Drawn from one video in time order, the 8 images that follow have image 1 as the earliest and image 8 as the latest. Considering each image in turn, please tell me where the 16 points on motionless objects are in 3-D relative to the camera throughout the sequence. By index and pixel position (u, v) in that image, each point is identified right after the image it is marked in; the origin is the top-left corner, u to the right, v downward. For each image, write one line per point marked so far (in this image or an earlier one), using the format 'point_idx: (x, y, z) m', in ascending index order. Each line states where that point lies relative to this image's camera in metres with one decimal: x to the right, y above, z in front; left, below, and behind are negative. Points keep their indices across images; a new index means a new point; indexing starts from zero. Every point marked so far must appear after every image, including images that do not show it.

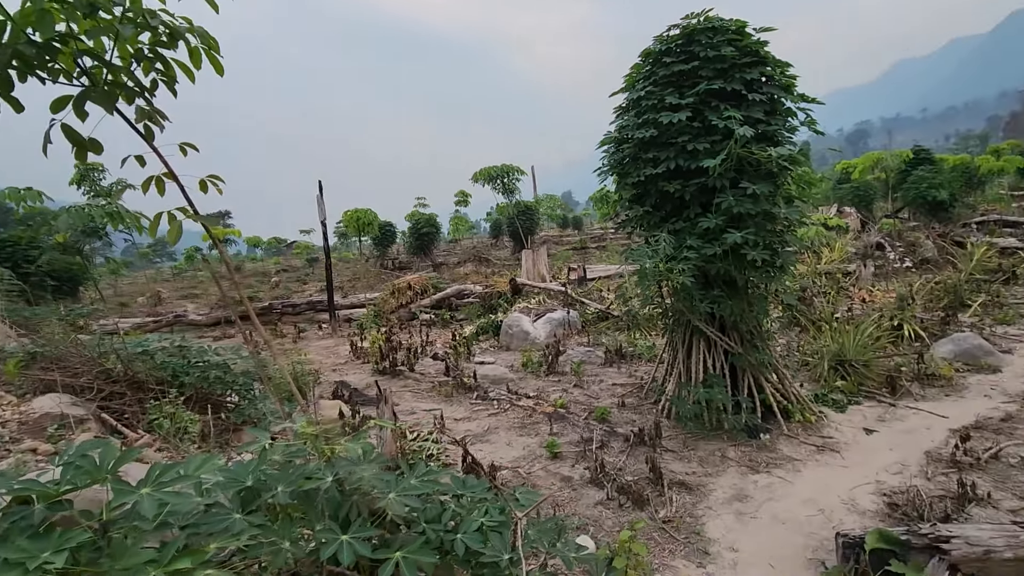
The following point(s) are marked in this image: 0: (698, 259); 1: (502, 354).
0: (+1.1, +0.2, +3.0) m
1: (-0.1, -0.7, +5.9) m
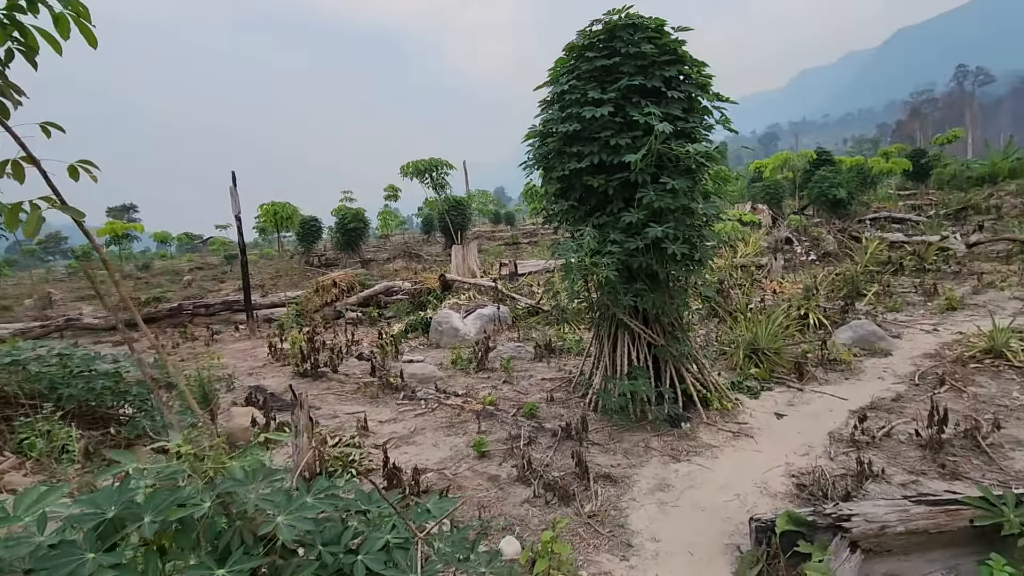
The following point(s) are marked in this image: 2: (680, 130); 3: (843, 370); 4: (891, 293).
0: (+0.6, +0.2, +3.1) m
1: (-0.9, -0.7, +5.7) m
2: (+1.0, +1.0, +3.2) m
3: (+2.5, -0.6, +4.0) m
4: (+4.6, -0.1, +6.4) m
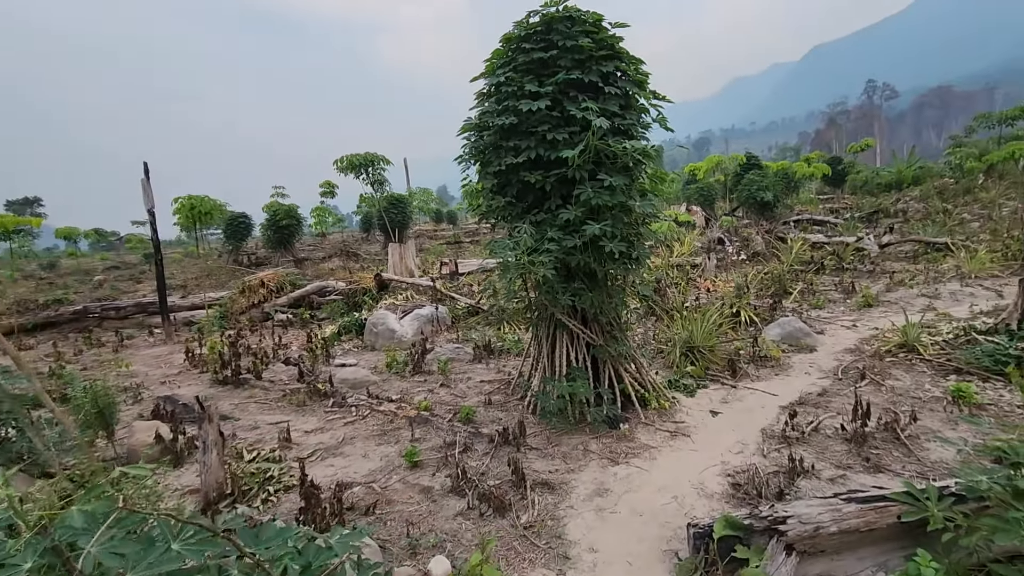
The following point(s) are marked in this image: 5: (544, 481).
0: (+0.3, +0.2, +3.0) m
1: (-1.5, -0.7, +5.5) m
2: (+0.6, +1.0, +3.2) m
3: (+2.1, -0.6, +4.1) m
4: (+3.9, 0.0, +6.7) m
5: (+0.2, -0.9, +2.5) m
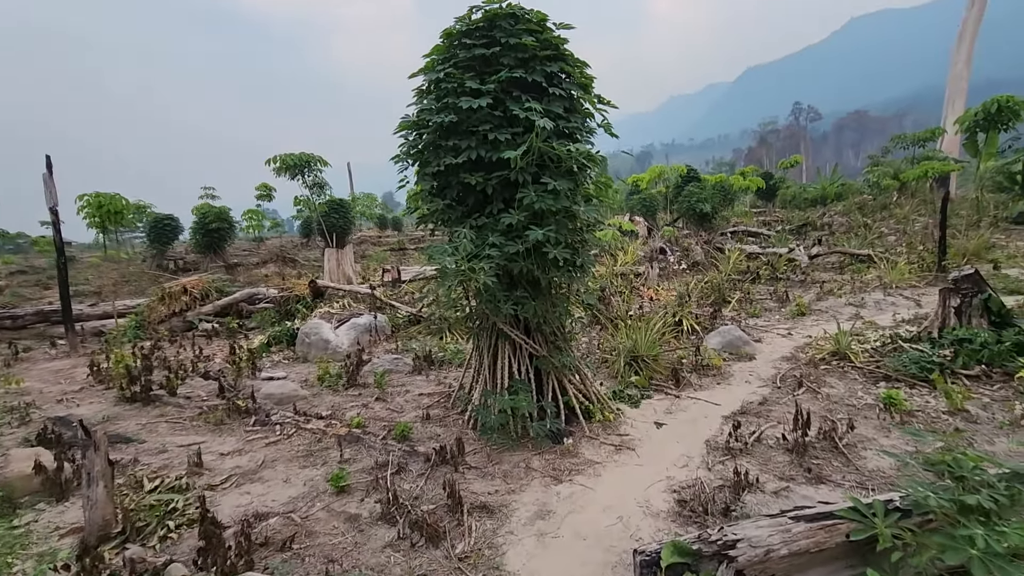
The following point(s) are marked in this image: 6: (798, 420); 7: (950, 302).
0: (-0.1, +0.2, +2.8) m
1: (-2.1, -0.8, +5.1) m
2: (+0.3, +0.9, +3.1) m
3: (+1.6, -0.7, +4.1) m
4: (+3.1, -0.2, +6.9) m
5: (-0.1, -1.0, +2.3) m
6: (+1.5, -0.7, +2.8) m
7: (+3.3, -0.1, +3.9) m
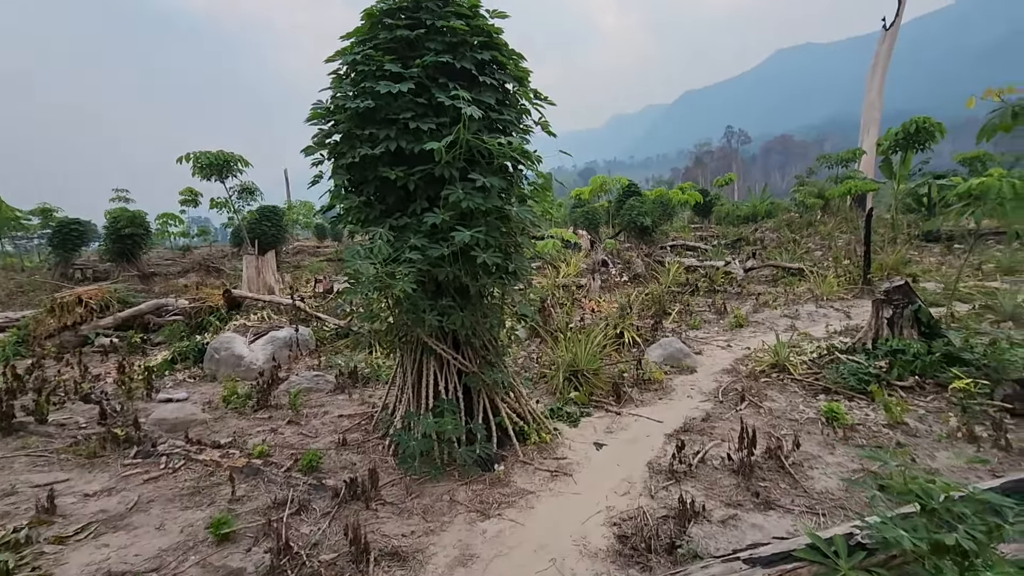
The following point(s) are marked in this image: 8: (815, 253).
0: (-0.4, +0.1, +2.5) m
1: (-2.7, -0.9, +4.5) m
2: (-0.1, +0.9, +2.8) m
3: (+1.1, -0.8, +4.0) m
4: (+2.3, -0.3, +6.9) m
5: (-0.4, -1.0, +2.0) m
6: (+1.2, -0.8, +2.6) m
7: (+2.8, -0.2, +3.9) m
8: (+6.7, +0.8, +11.5) m
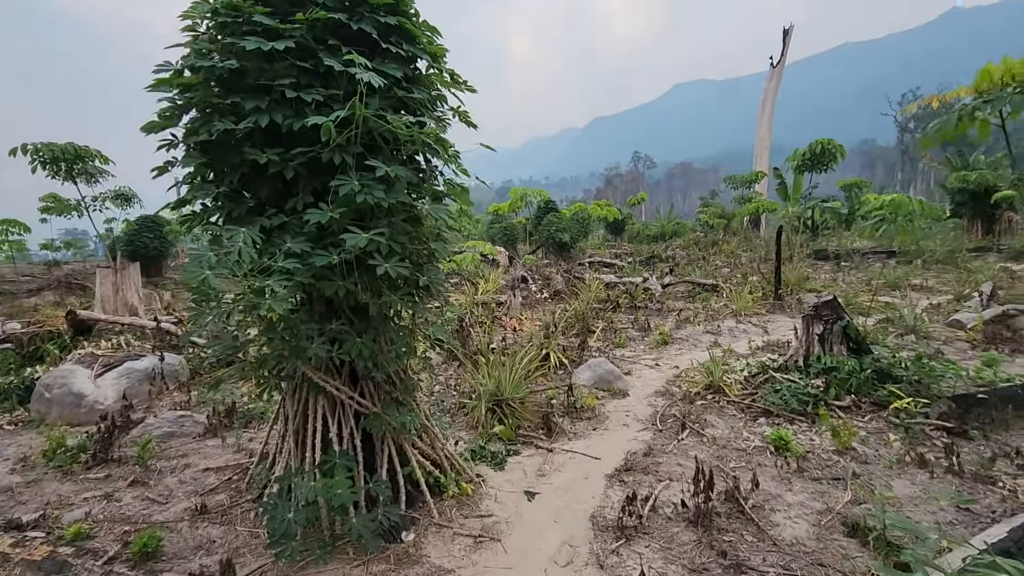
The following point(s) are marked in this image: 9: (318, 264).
0: (-0.8, +0.1, +1.9) m
1: (-3.3, -1.0, +3.5) m
2: (-0.5, +0.8, +2.3) m
3: (+0.5, -0.9, +3.6) m
4: (+1.3, -0.5, +6.6) m
5: (-0.7, -1.0, +1.3) m
6: (+0.8, -0.8, +2.3) m
7: (+2.2, -0.3, +3.8) m
8: (+4.8, +0.4, +11.9) m
9: (-0.7, +0.1, +1.9) m
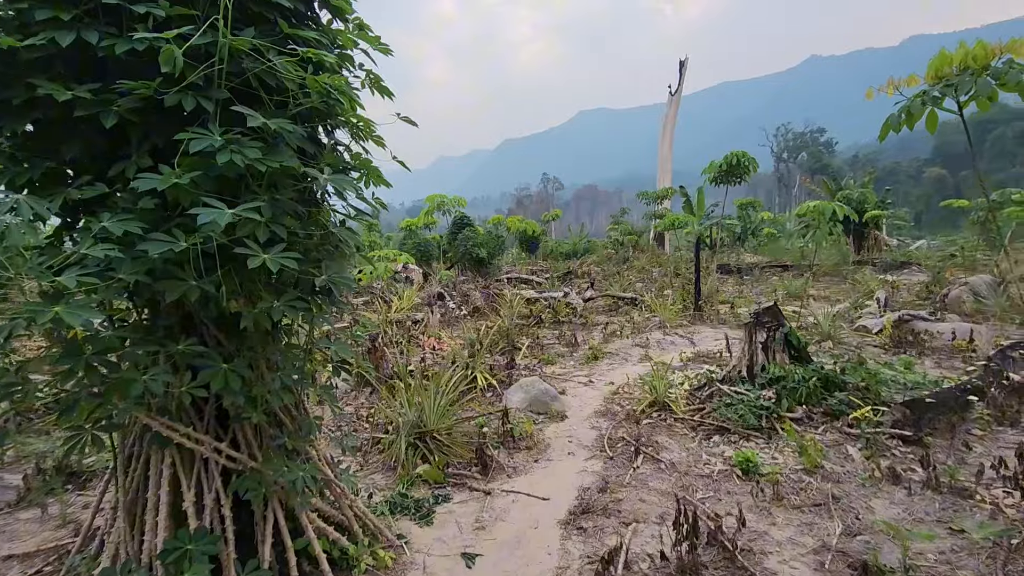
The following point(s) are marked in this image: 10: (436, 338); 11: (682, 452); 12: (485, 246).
0: (-0.9, 0.0, +1.3) m
1: (-3.7, -1.1, +2.4) m
2: (-0.7, +0.8, +1.7) m
3: (+0.1, -0.9, +3.1) m
4: (+0.3, -0.7, +6.2) m
5: (-0.7, -1.0, +0.7) m
6: (+0.6, -0.8, +1.8) m
7: (+1.7, -0.3, +3.6) m
8: (+2.9, +0.1, +12.1) m
9: (-0.8, +0.1, +1.2) m
10: (-0.9, -0.6, +6.4) m
11: (+0.9, -0.9, +2.8) m
12: (-0.6, +1.0, +12.3) m
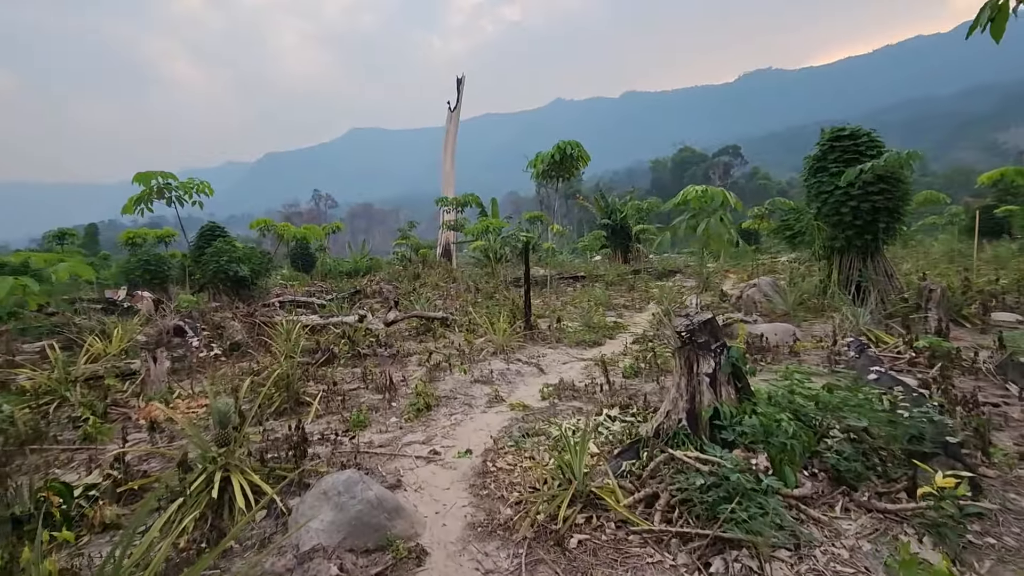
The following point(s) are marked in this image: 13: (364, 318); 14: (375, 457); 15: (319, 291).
0: (-0.6, 0.0, -0.8) m
1: (-3.5, -1.3, -0.9) m
2: (-0.6, +0.8, -0.3) m
3: (-0.3, -1.0, +1.3) m
4: (-1.4, -0.9, +4.3) m
5: (-0.1, -1.0, -1.3) m
6: (+0.6, -0.8, +0.3) m
7: (+0.9, -0.4, +2.4) m
8: (-1.4, -0.3, +10.7) m
9: (-0.5, +0.1, -0.8) m
10: (-2.6, -0.8, +3.9) m
11: (+0.5, -0.9, +1.4) m
12: (-4.8, +0.5, +9.5) m
13: (-1.9, -0.4, +7.0) m
14: (-0.8, -1.0, +3.0) m
15: (-4.3, -0.1, +11.8) m
